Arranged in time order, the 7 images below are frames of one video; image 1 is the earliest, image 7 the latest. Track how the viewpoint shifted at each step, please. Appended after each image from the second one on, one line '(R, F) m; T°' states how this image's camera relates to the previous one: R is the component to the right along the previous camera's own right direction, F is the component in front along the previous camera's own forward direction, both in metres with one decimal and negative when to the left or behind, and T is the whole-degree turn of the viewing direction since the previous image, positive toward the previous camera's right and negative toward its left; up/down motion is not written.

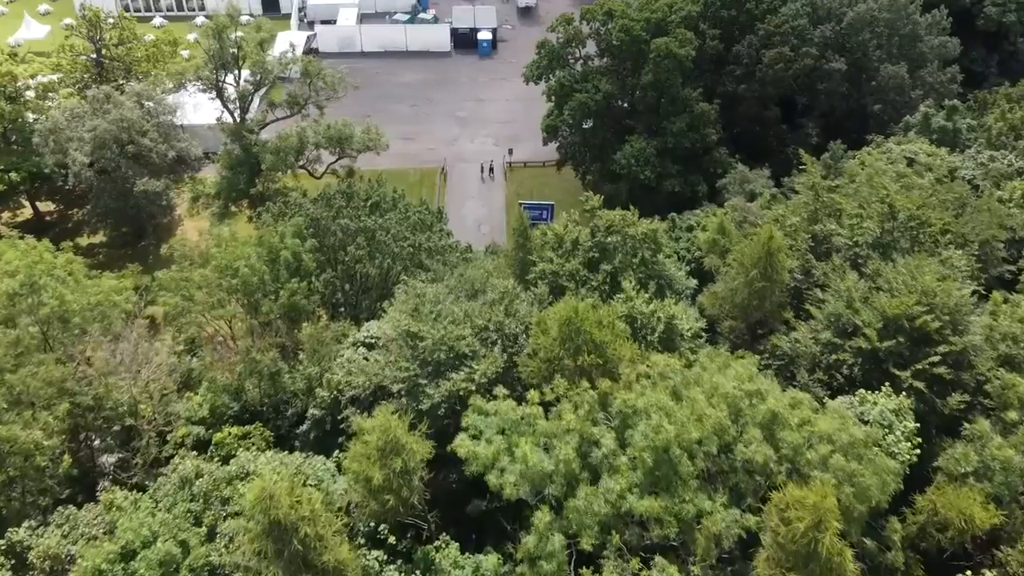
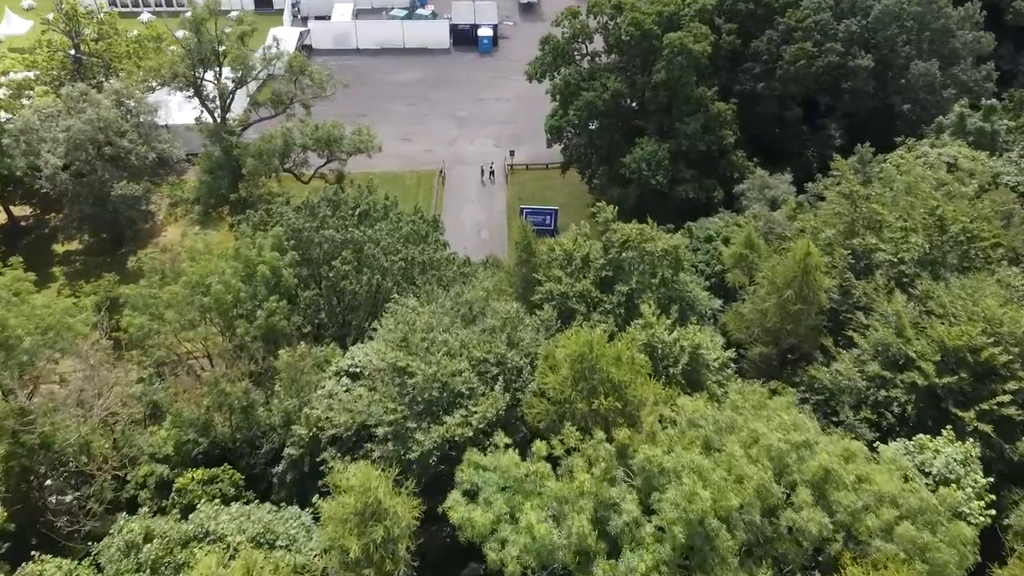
(0.0, +2.7) m; 0°
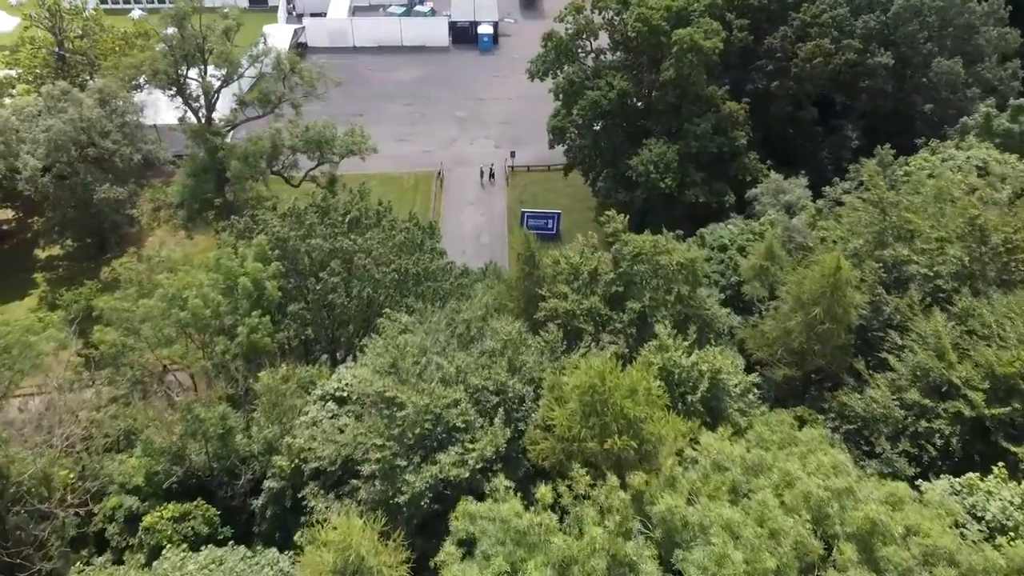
(0.0, +1.8) m; 0°
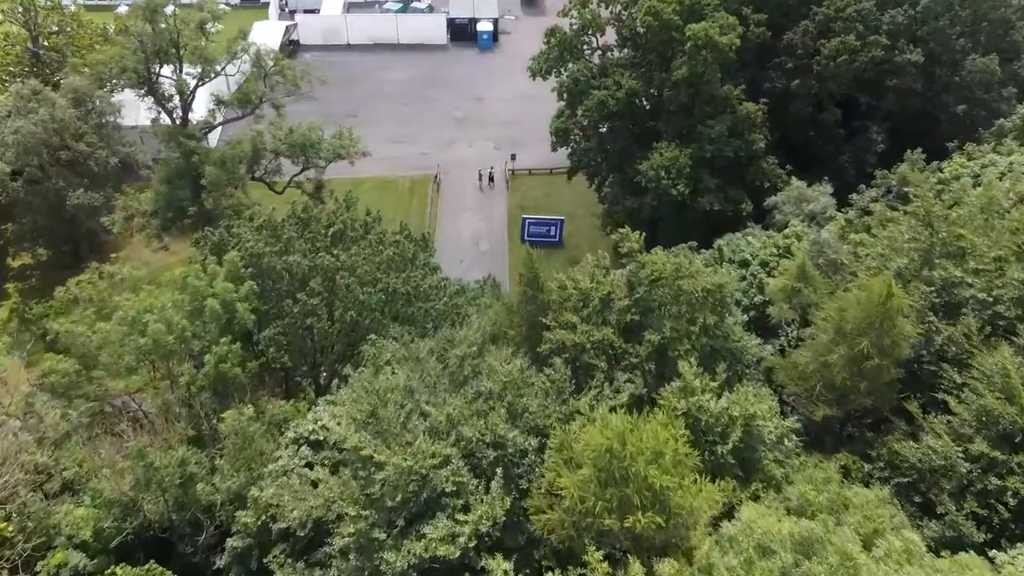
(0.0, +2.5) m; 0°
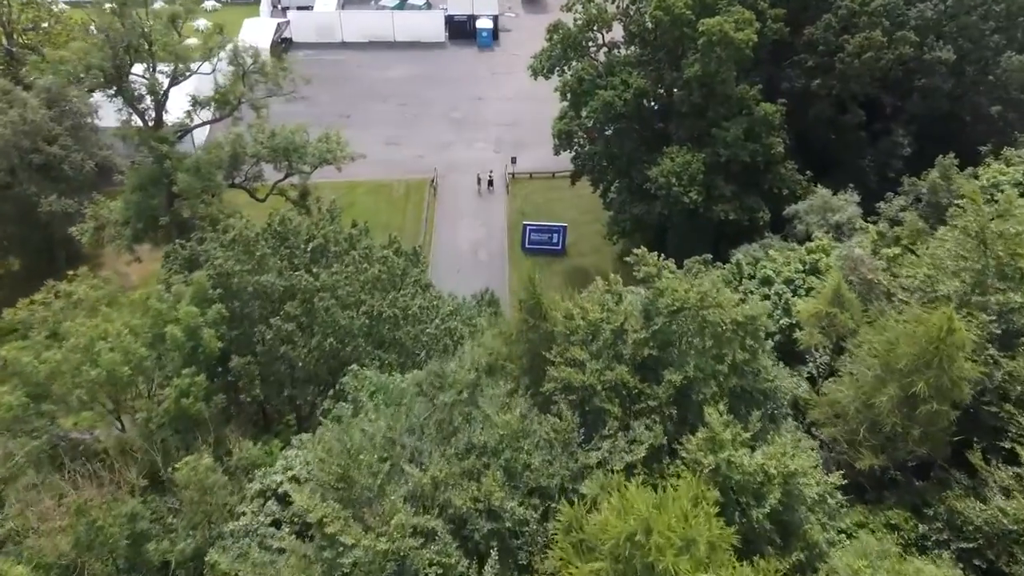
(0.0, +2.3) m; 0°
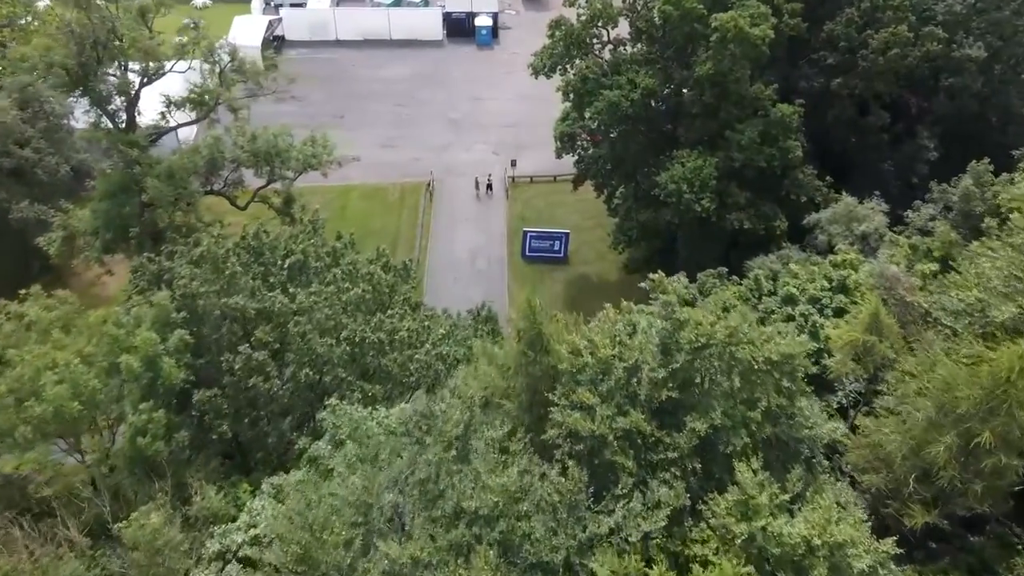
(0.0, +2.0) m; 0°
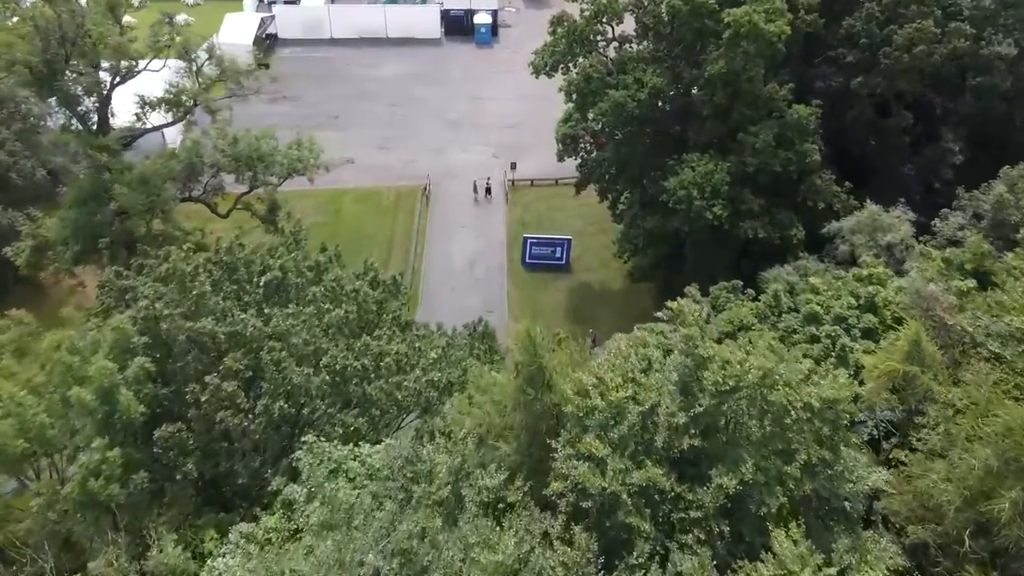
(0.0, +1.7) m; 0°
